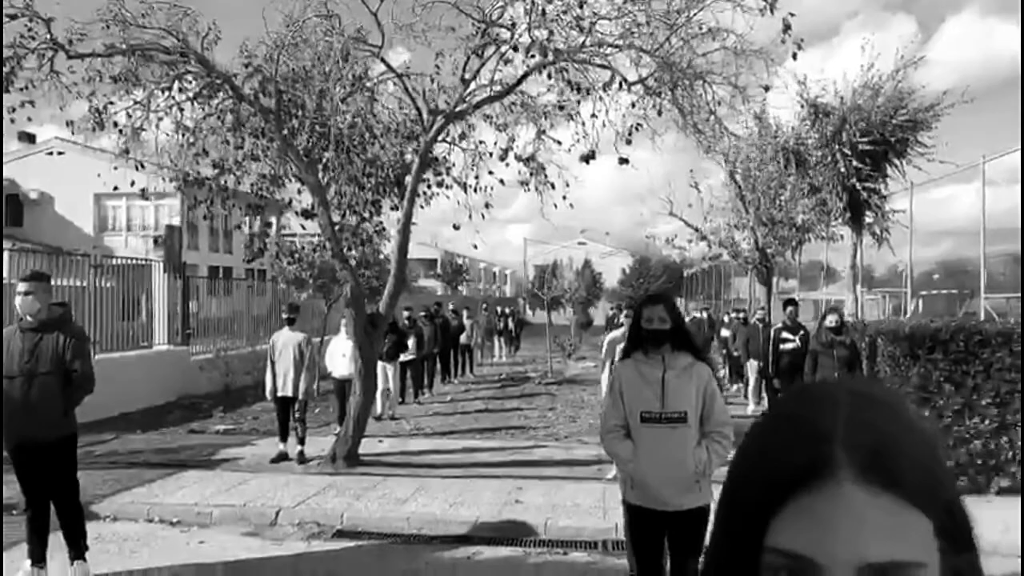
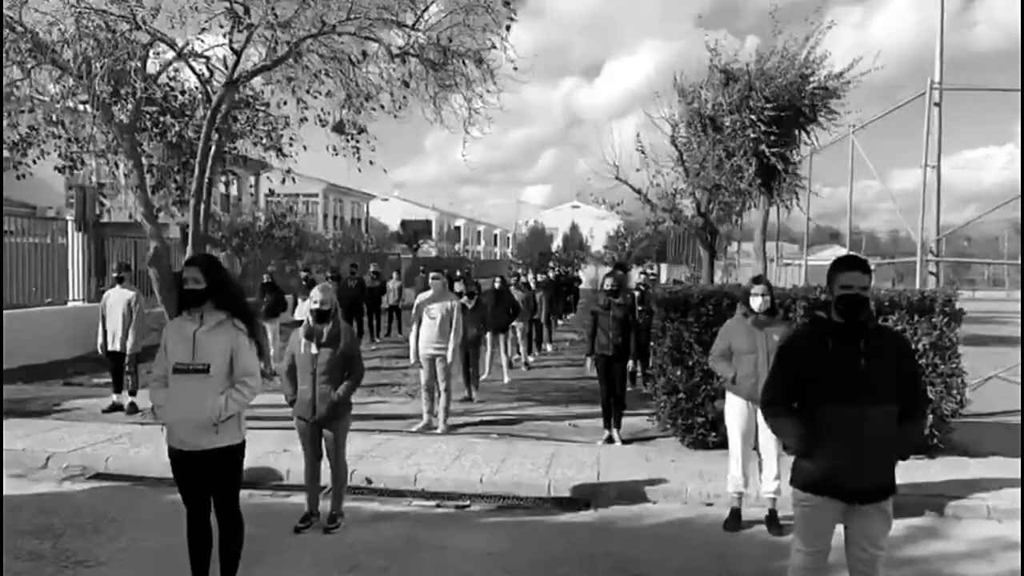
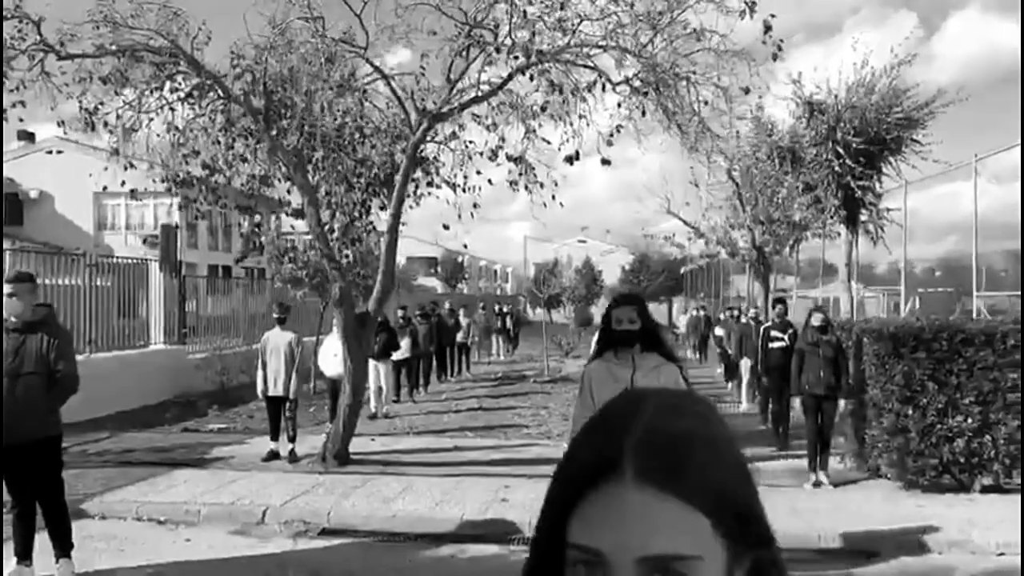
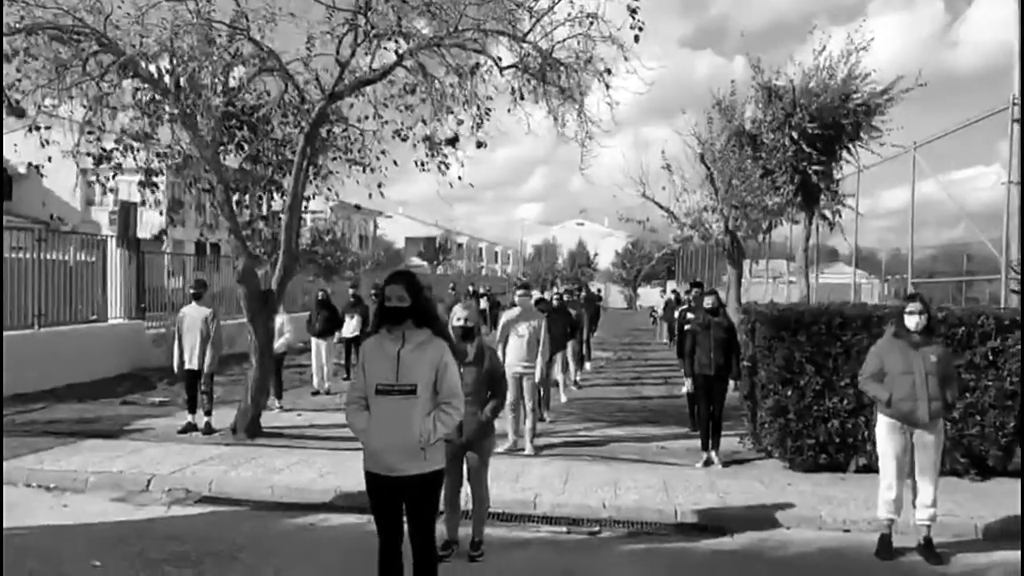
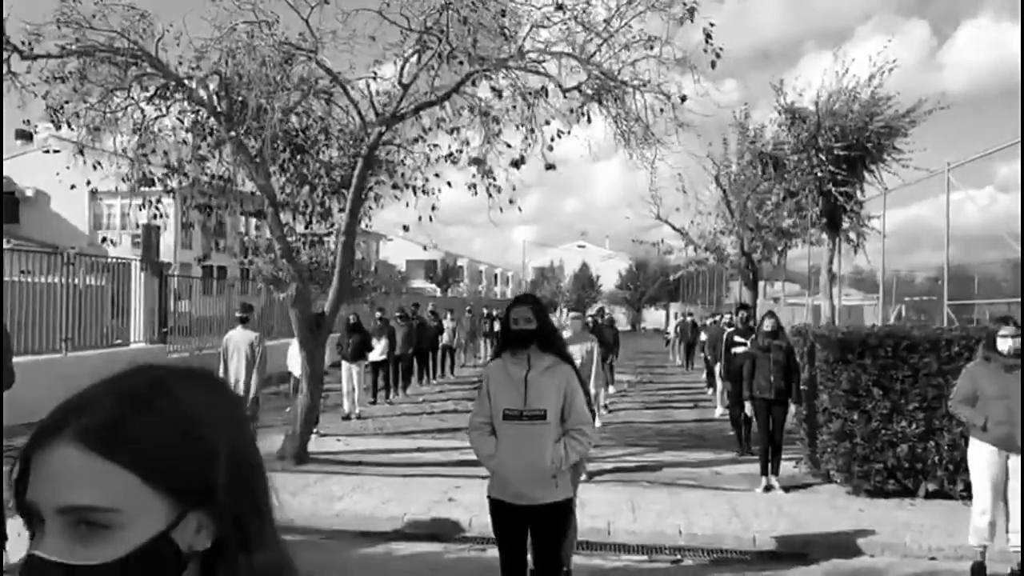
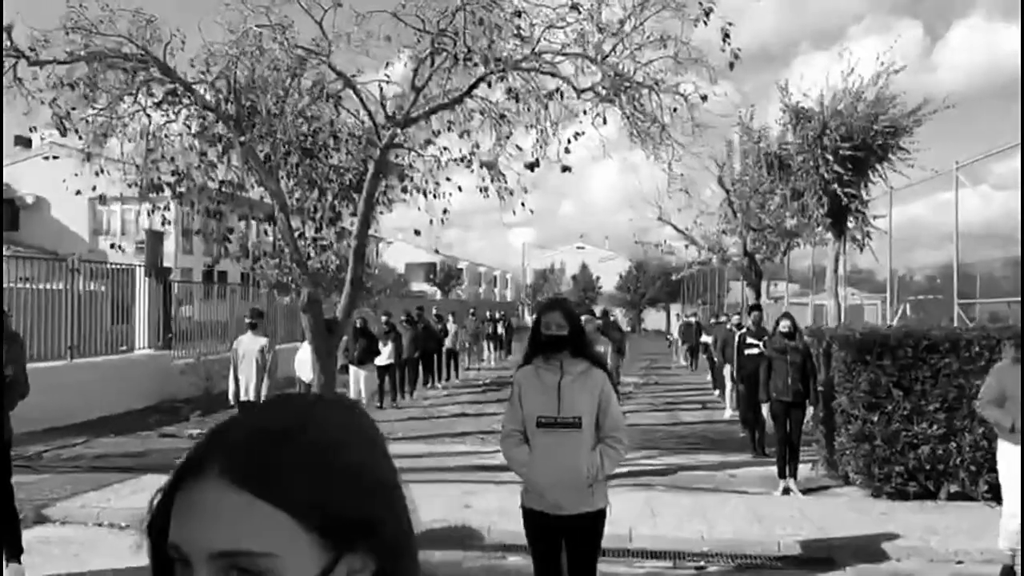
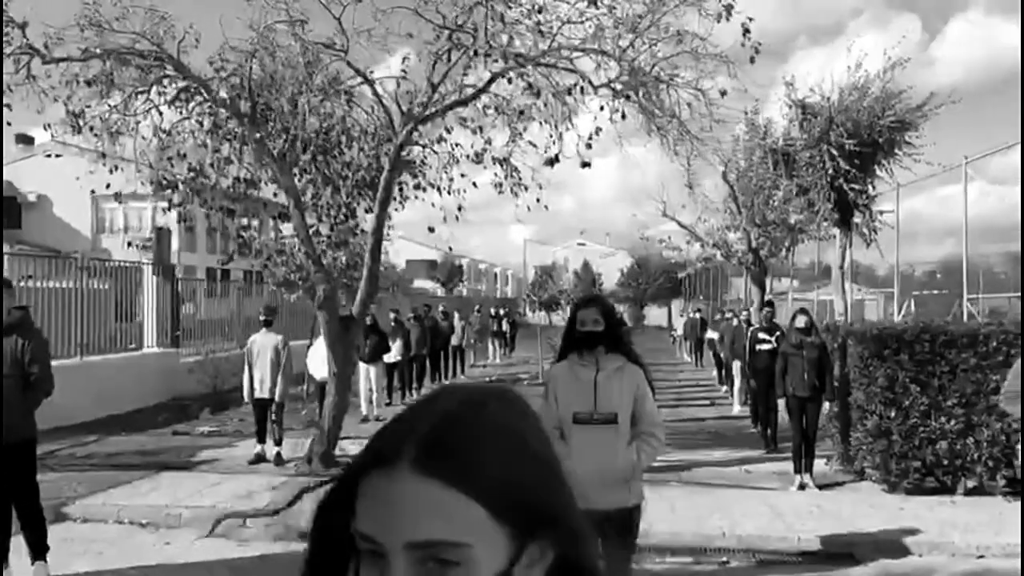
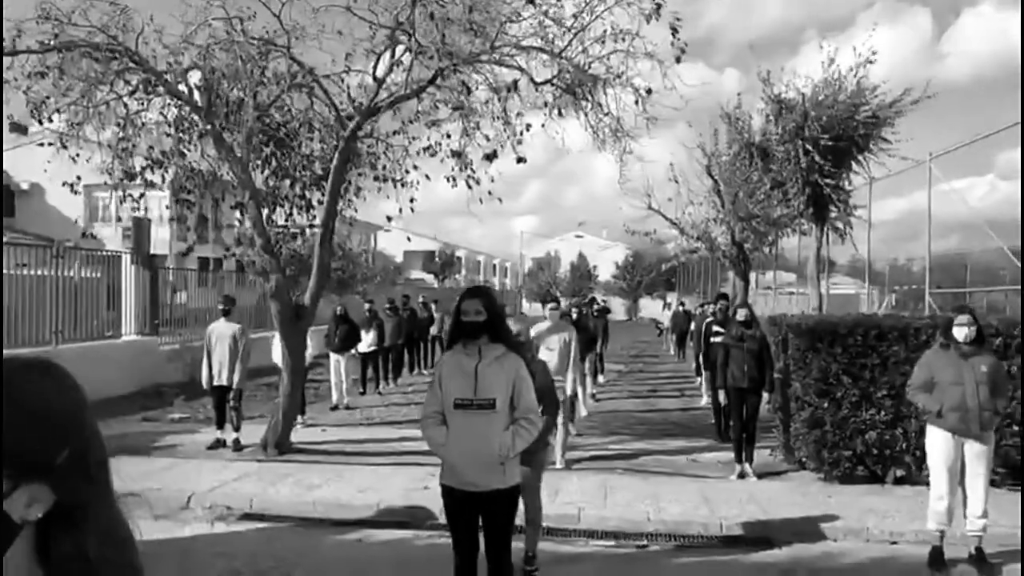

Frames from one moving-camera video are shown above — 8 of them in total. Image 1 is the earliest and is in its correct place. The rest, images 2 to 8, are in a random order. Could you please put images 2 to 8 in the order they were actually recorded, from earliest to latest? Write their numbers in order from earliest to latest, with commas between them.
3, 7, 6, 5, 8, 4, 2
